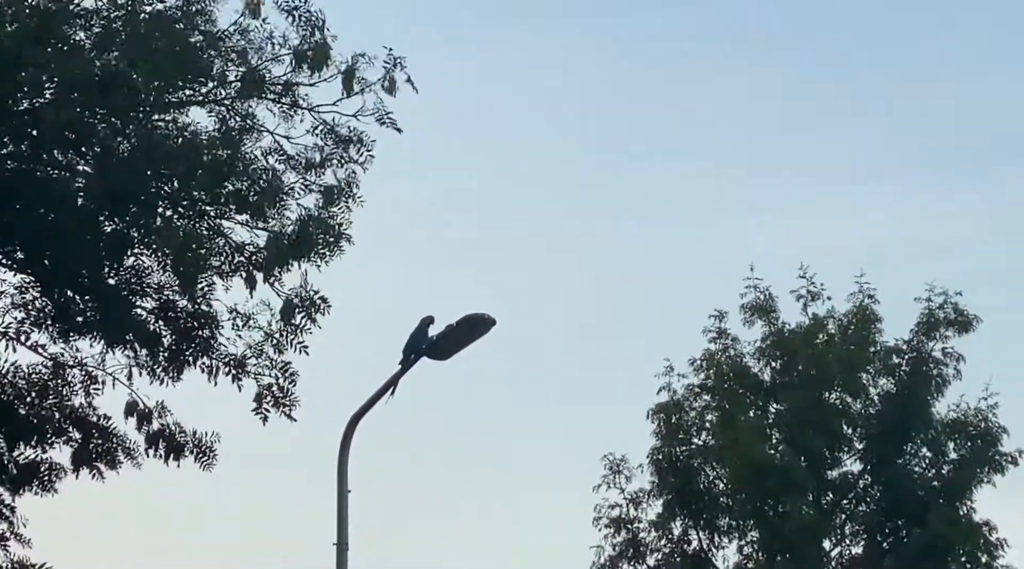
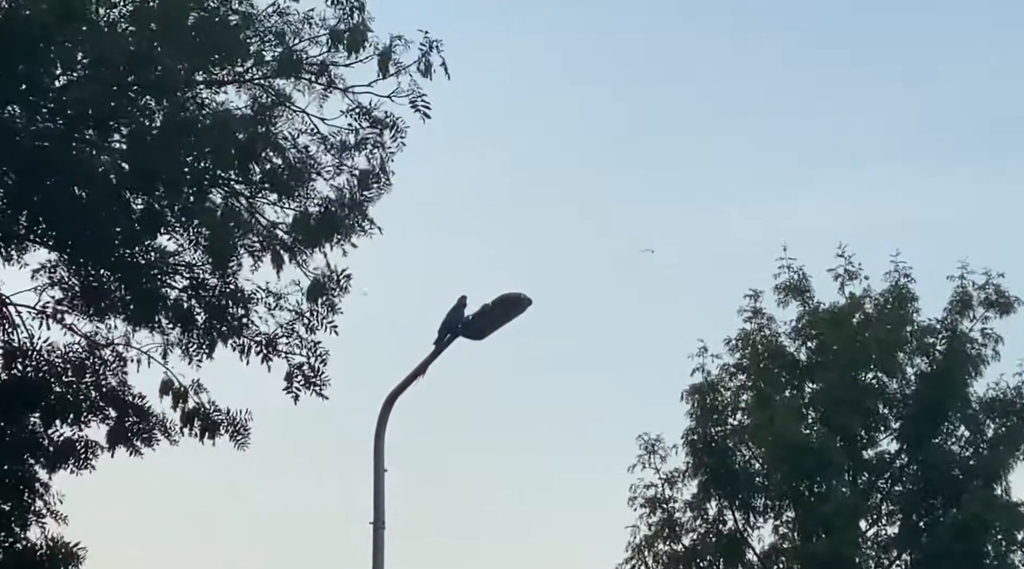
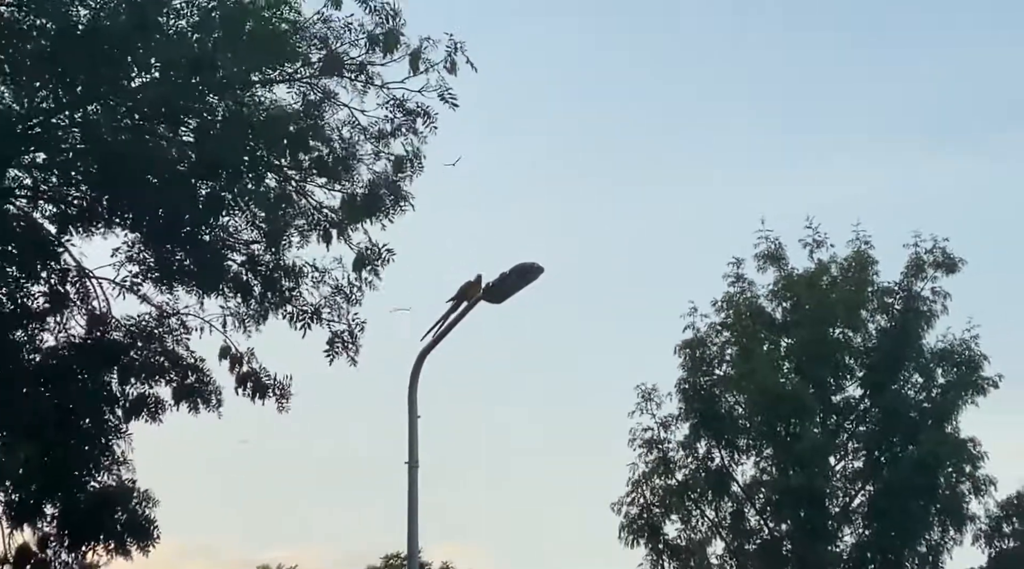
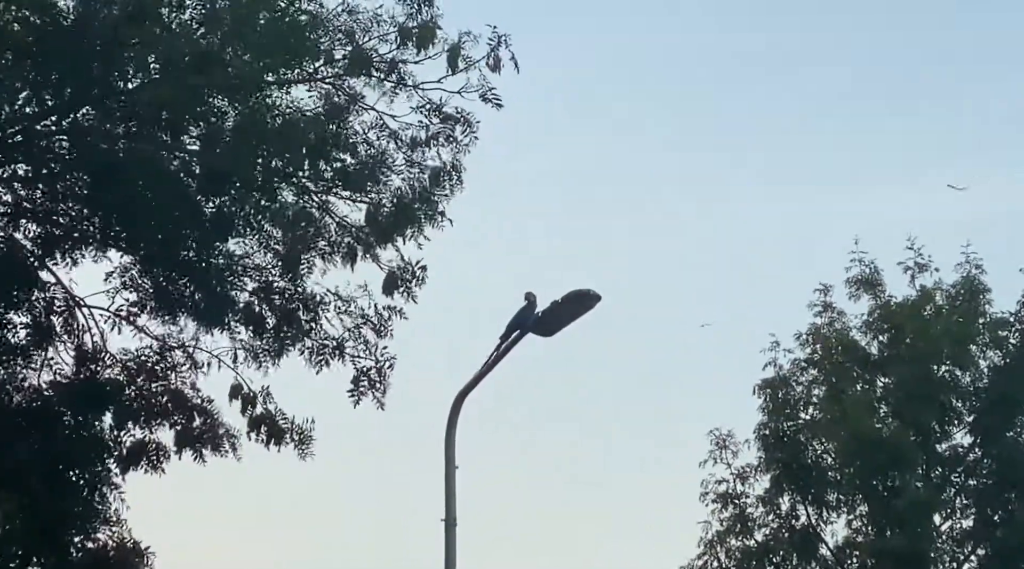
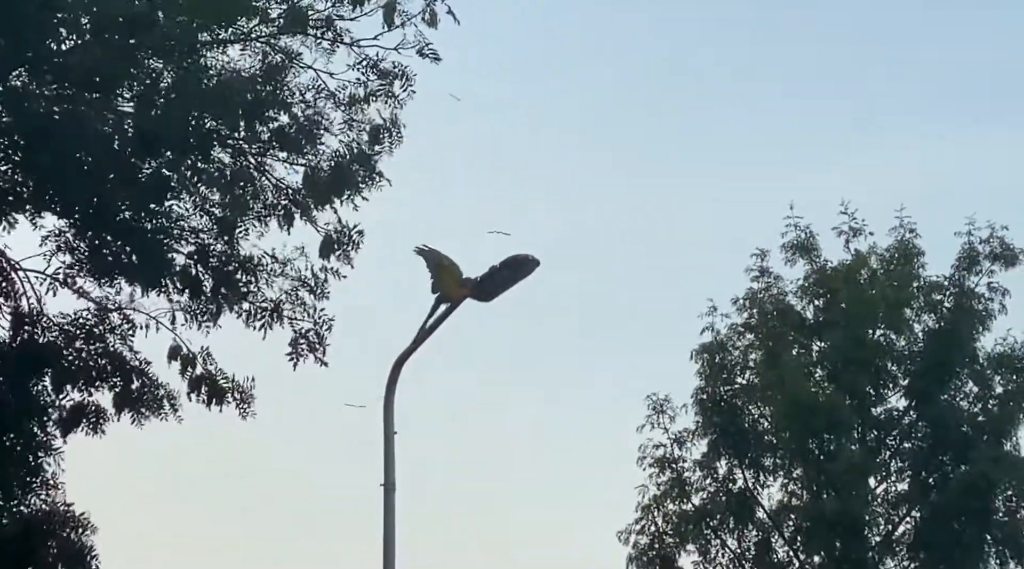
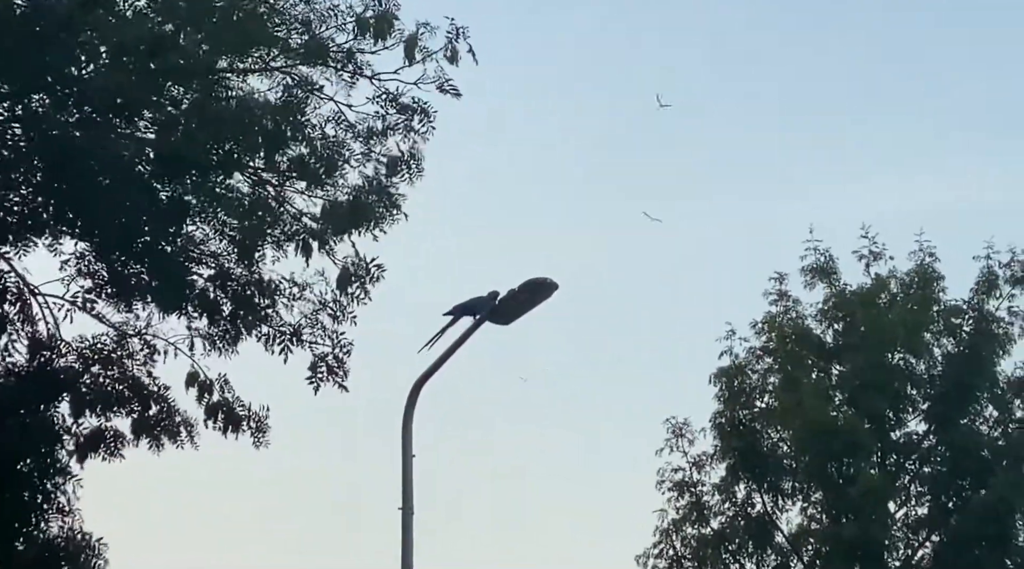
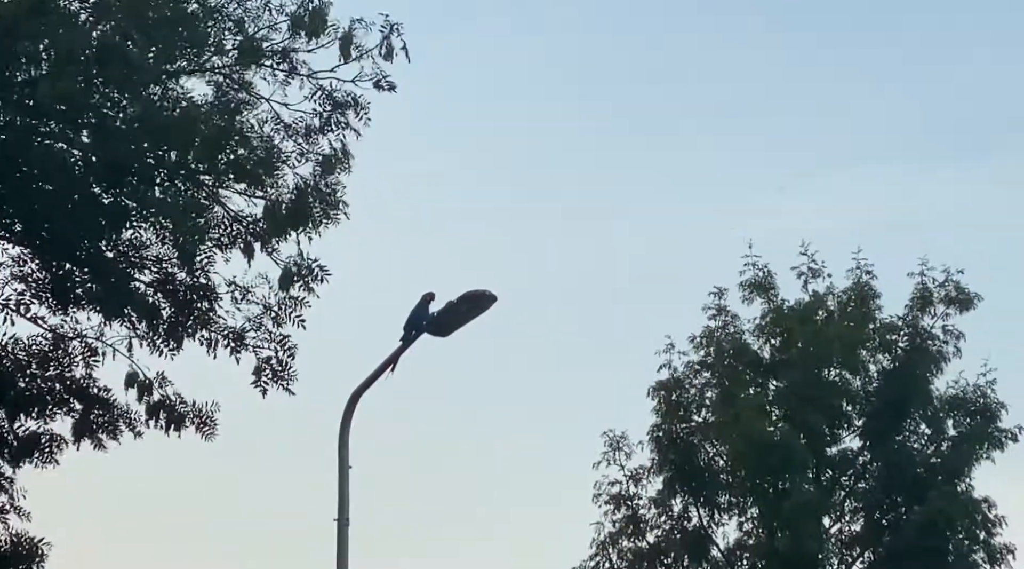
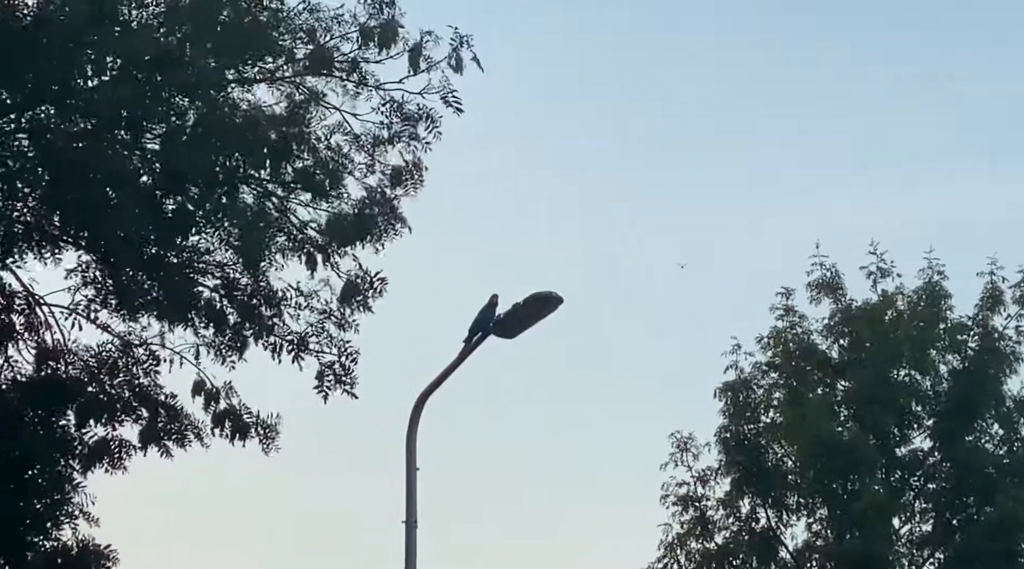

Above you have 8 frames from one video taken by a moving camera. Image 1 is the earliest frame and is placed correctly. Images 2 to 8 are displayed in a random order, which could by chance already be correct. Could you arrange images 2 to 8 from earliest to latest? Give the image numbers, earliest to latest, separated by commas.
7, 2, 8, 4, 6, 5, 3
